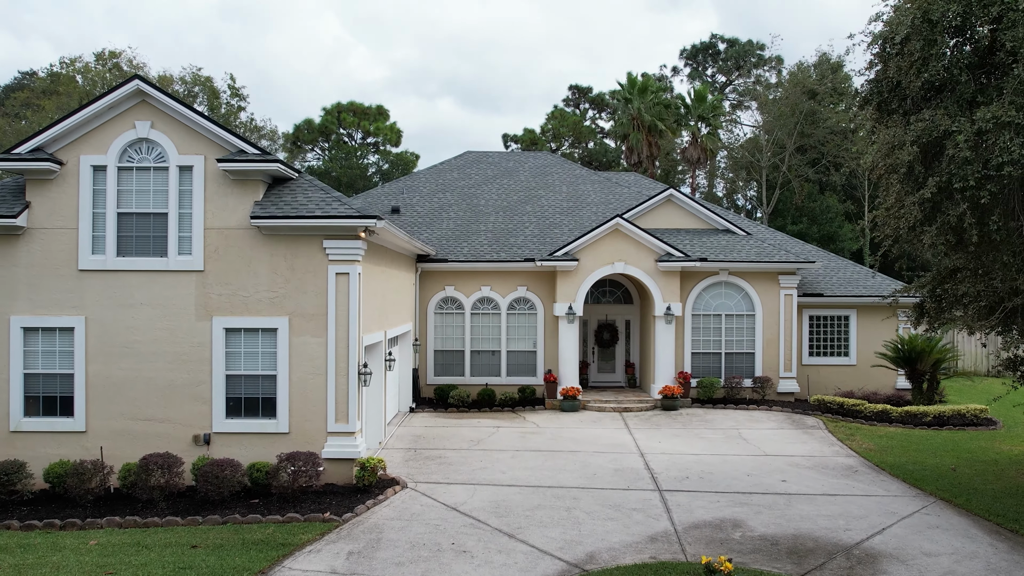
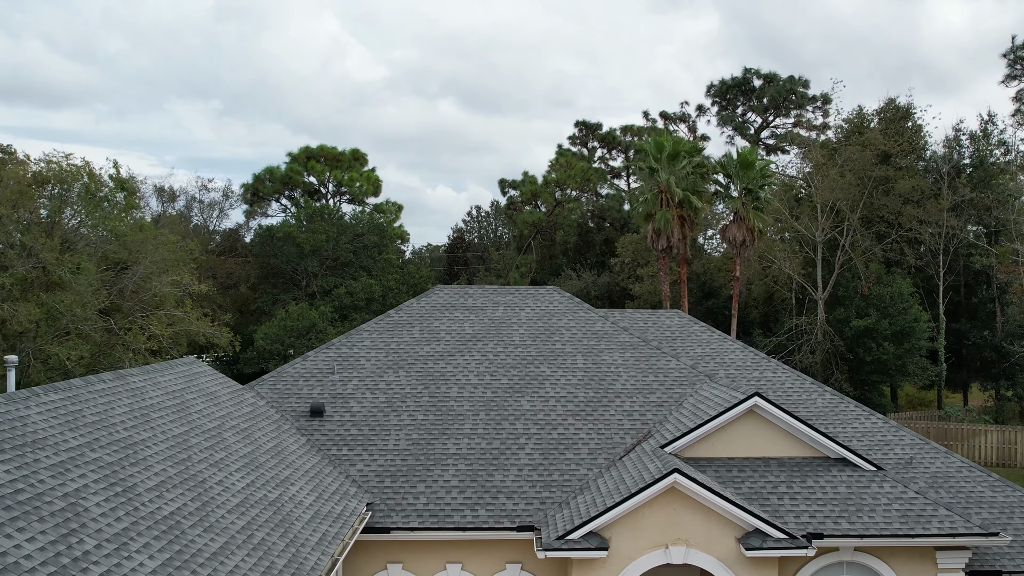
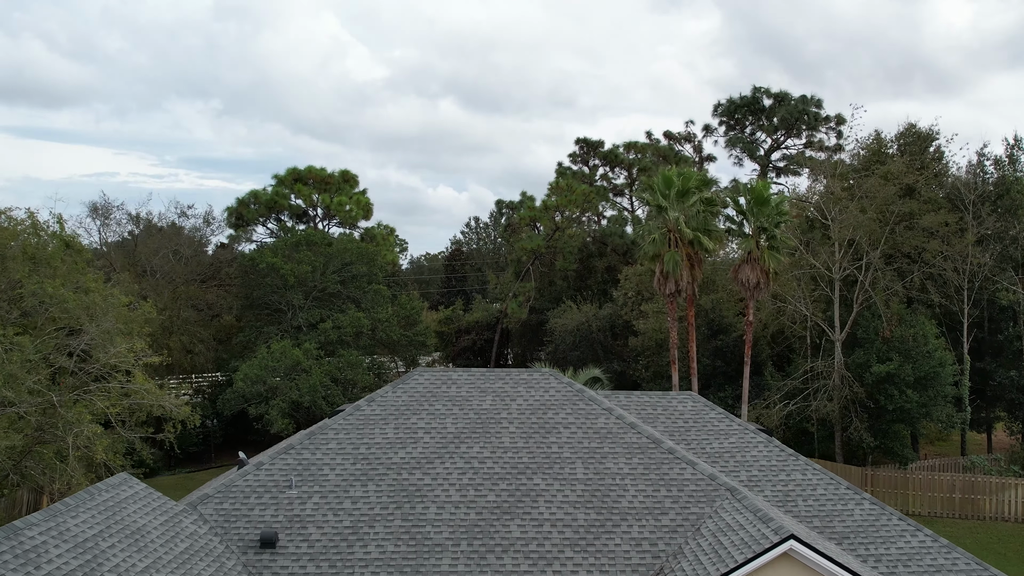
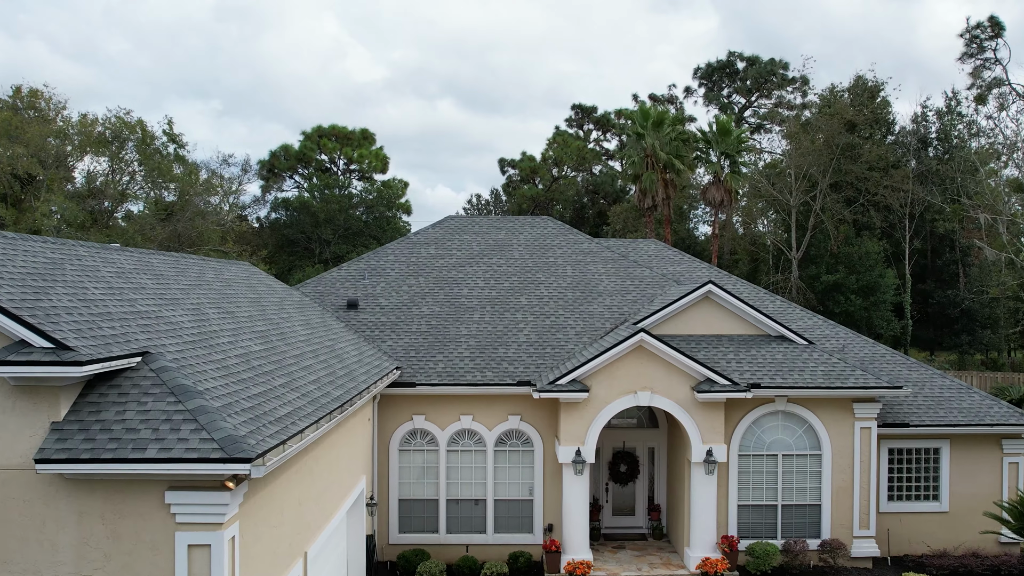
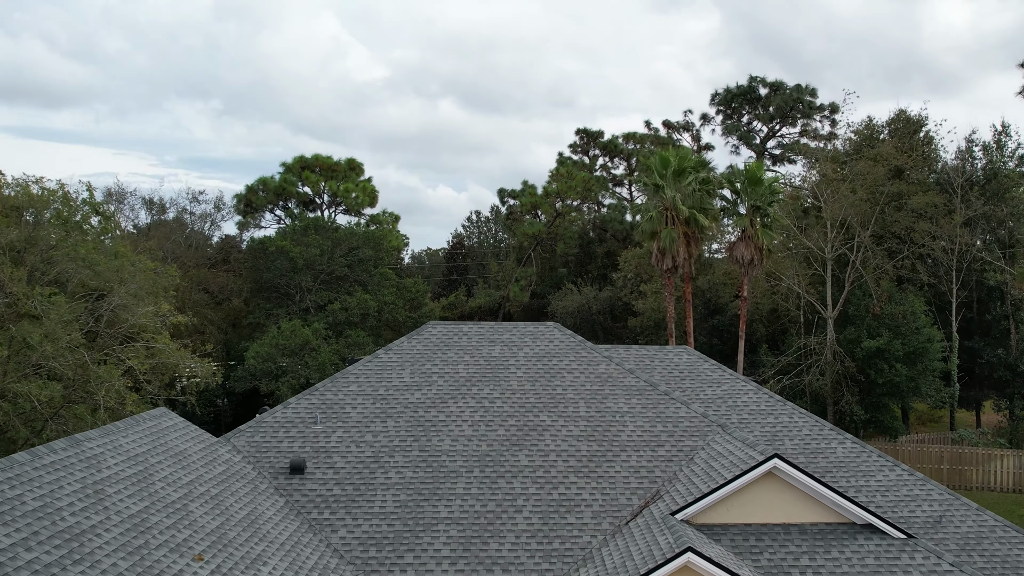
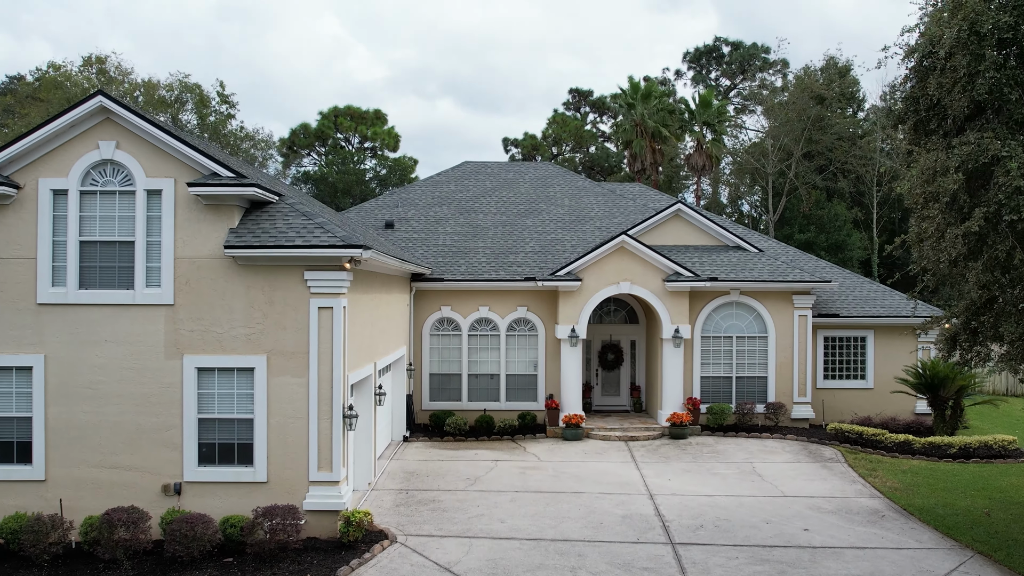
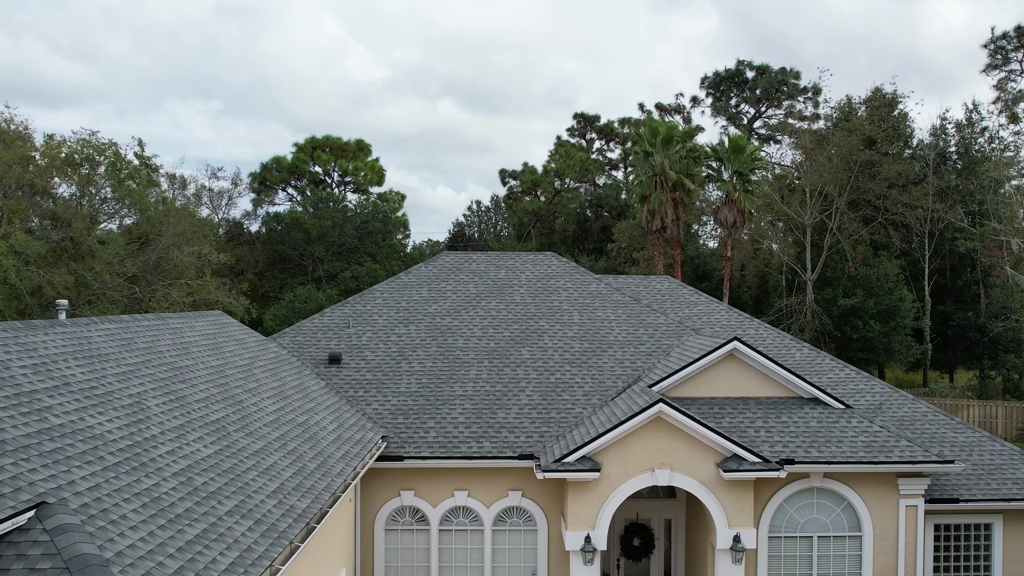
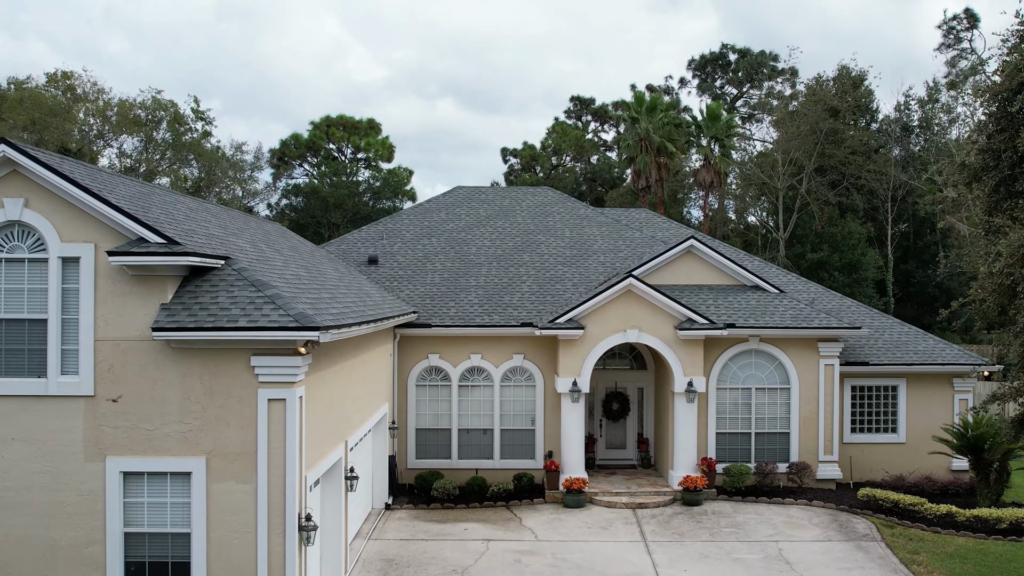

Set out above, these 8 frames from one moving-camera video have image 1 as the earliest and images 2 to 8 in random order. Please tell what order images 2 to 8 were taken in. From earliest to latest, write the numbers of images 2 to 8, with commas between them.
6, 8, 4, 7, 2, 5, 3
